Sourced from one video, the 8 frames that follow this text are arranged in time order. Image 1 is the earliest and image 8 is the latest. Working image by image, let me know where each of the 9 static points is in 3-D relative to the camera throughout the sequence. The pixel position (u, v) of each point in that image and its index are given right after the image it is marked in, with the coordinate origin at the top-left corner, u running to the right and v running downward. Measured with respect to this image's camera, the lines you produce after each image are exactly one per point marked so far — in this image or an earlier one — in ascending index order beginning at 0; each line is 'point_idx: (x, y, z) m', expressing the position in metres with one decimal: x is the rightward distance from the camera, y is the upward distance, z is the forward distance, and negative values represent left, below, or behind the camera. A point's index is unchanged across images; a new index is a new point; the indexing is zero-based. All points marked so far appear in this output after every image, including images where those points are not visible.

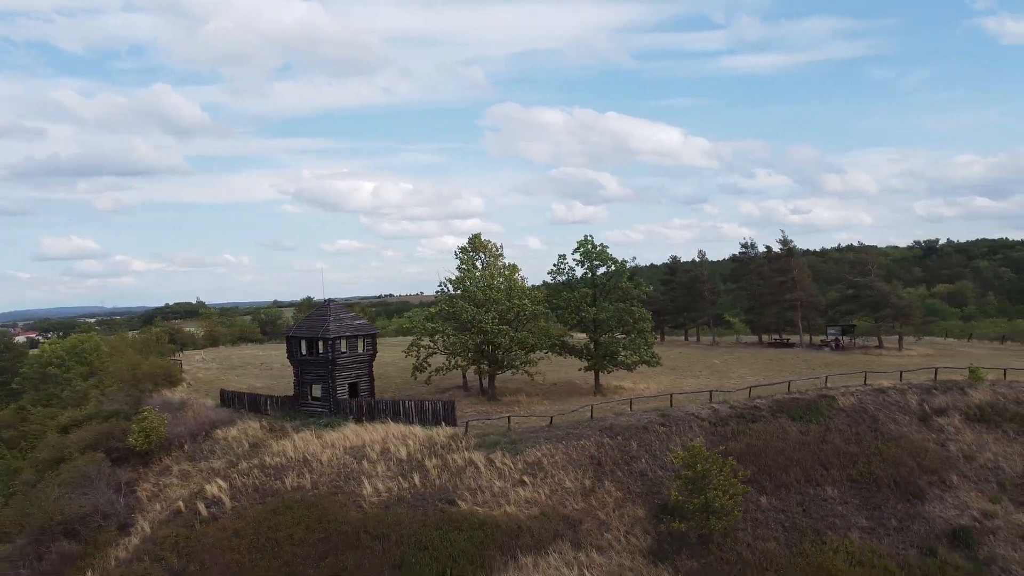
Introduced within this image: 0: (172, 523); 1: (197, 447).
0: (-6.5, -4.6, +15.8) m
1: (-7.1, -3.7, +18.5) m
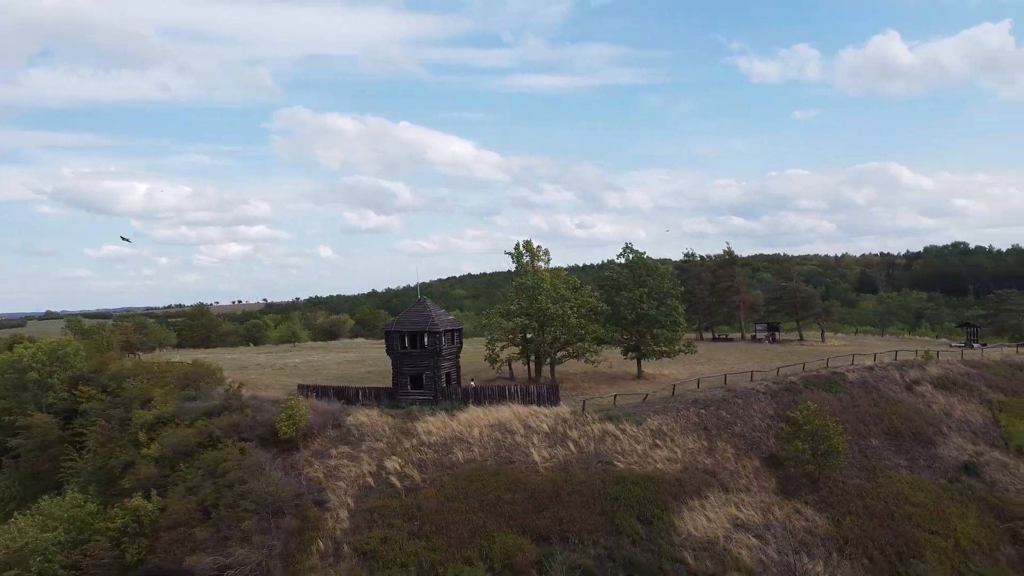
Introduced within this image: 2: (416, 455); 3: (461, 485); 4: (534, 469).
0: (-2.9, -4.5, +17.4) m
1: (-4.2, -3.6, +19.9) m
2: (-2.1, -3.9, +18.7) m
3: (-1.1, -4.3, +17.5) m
4: (+0.6, -4.1, +18.2) m
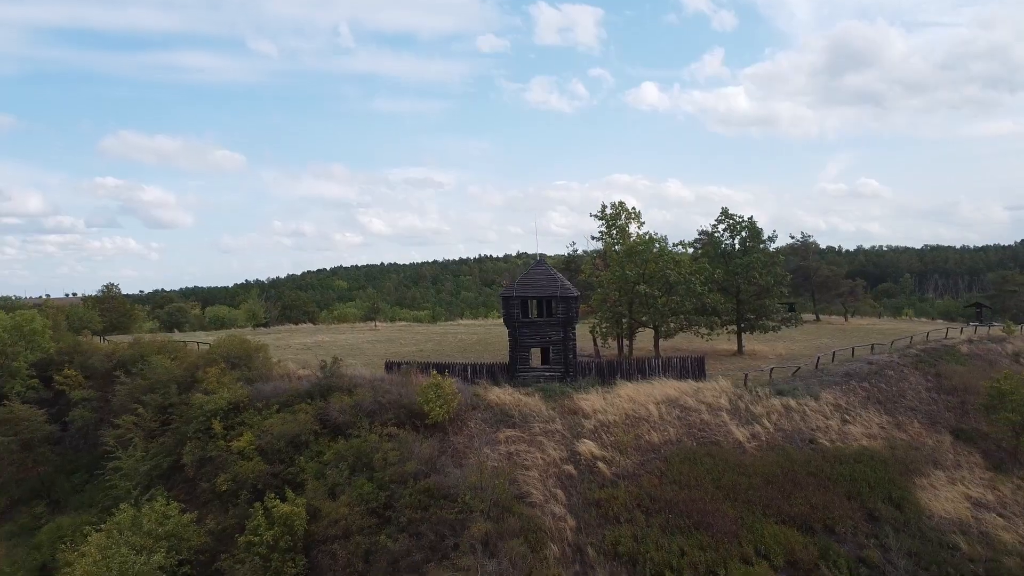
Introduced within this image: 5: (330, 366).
0: (+1.3, -3.5, +14.3) m
1: (-0.4, -2.6, +16.5) m
2: (+1.9, -2.9, +15.7) m
3: (+3.1, -3.3, +14.7) m
4: (+4.6, -3.2, +15.7) m
5: (-4.2, -1.8, +18.9) m
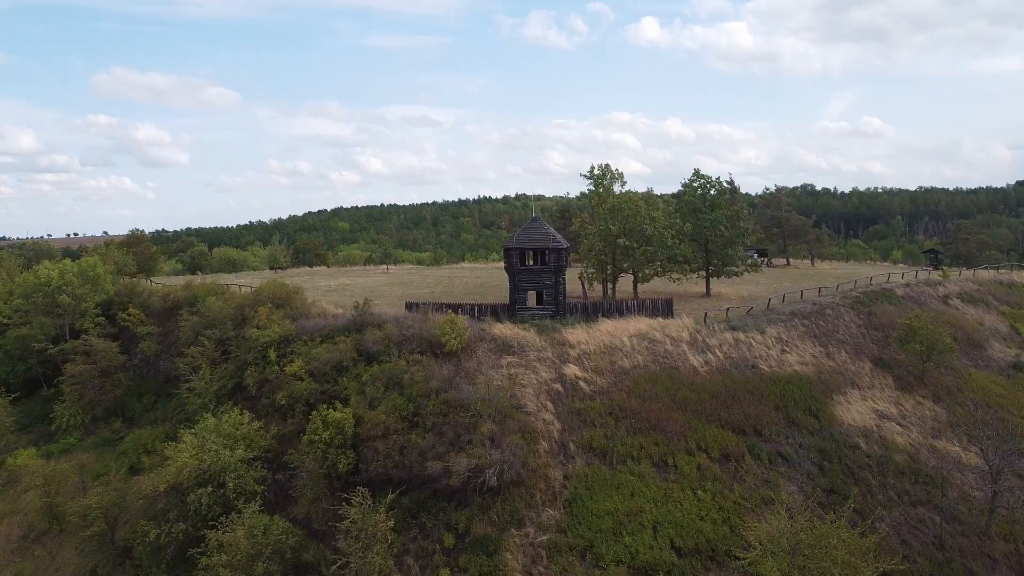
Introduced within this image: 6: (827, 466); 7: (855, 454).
0: (+1.3, -2.5, +18.2) m
1: (-0.4, -1.5, +20.4) m
2: (+1.8, -1.8, +19.6) m
3: (+3.1, -2.3, +18.6) m
4: (+4.6, -2.1, +19.6) m
5: (-4.2, -0.5, +22.7) m
6: (+6.7, -3.8, +17.1) m
7: (+7.6, -3.7, +17.7) m
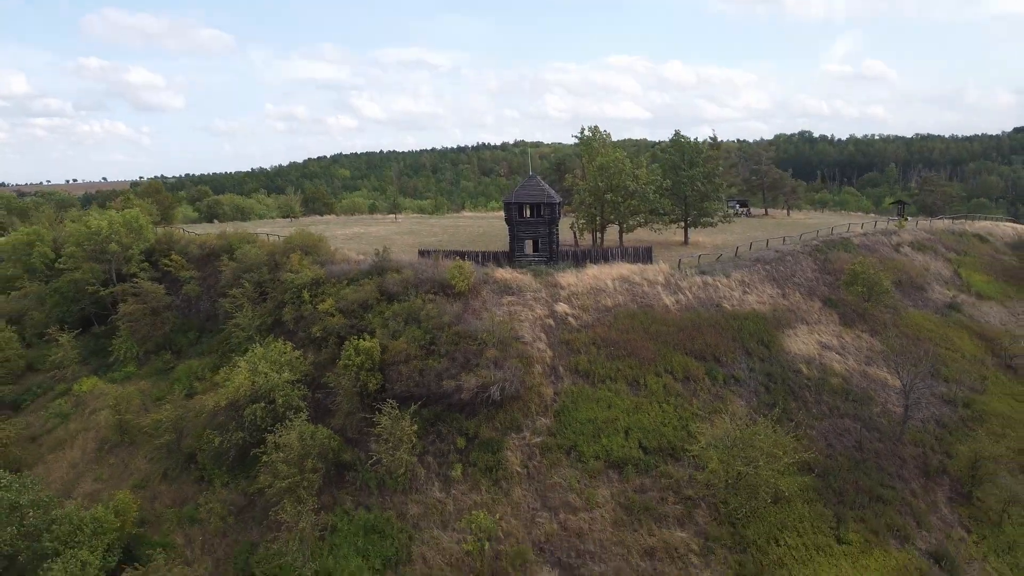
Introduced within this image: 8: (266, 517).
0: (+1.3, -1.2, +21.7) m
1: (-0.5, 0.0, +23.8) m
2: (+1.8, -0.4, +23.1) m
3: (+3.1, -0.9, +22.1) m
4: (+4.6, -0.6, +23.1) m
5: (-4.2, +1.1, +26.0) m
6: (+6.7, -2.5, +20.8) m
7: (+7.6, -2.4, +21.3) m
8: (-5.9, -5.5, +19.5) m
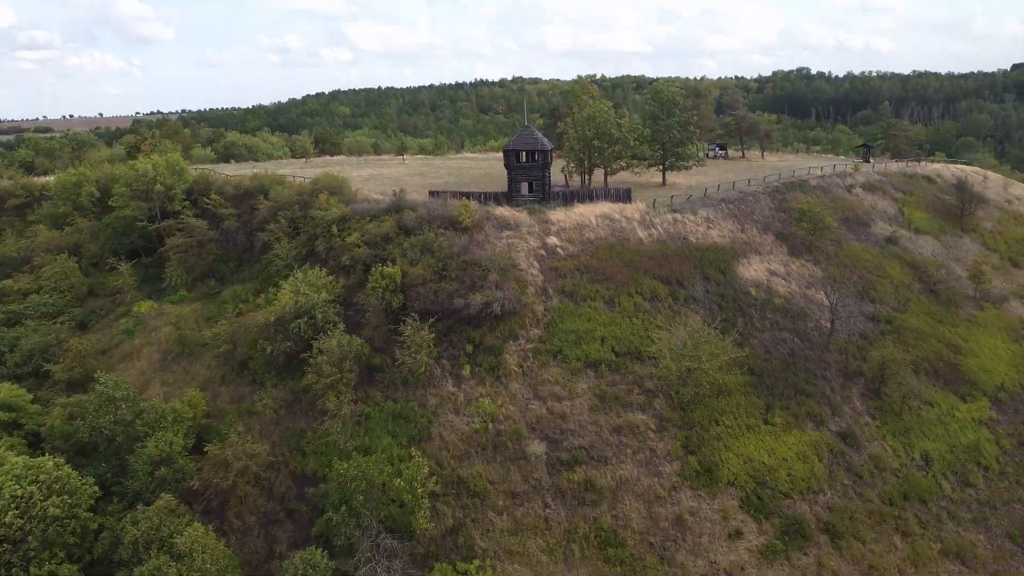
0: (+1.2, +0.9, +26.1) m
1: (-0.5, +2.2, +28.0) m
2: (+1.8, +1.8, +27.3) m
3: (+3.0, +1.2, +26.4) m
4: (+4.5, +1.5, +27.4) m
5: (-4.3, +3.5, +30.1) m
6: (+6.6, -0.5, +25.2) m
7: (+7.5, -0.3, +25.8) m
8: (-6.0, -3.6, +24.1) m
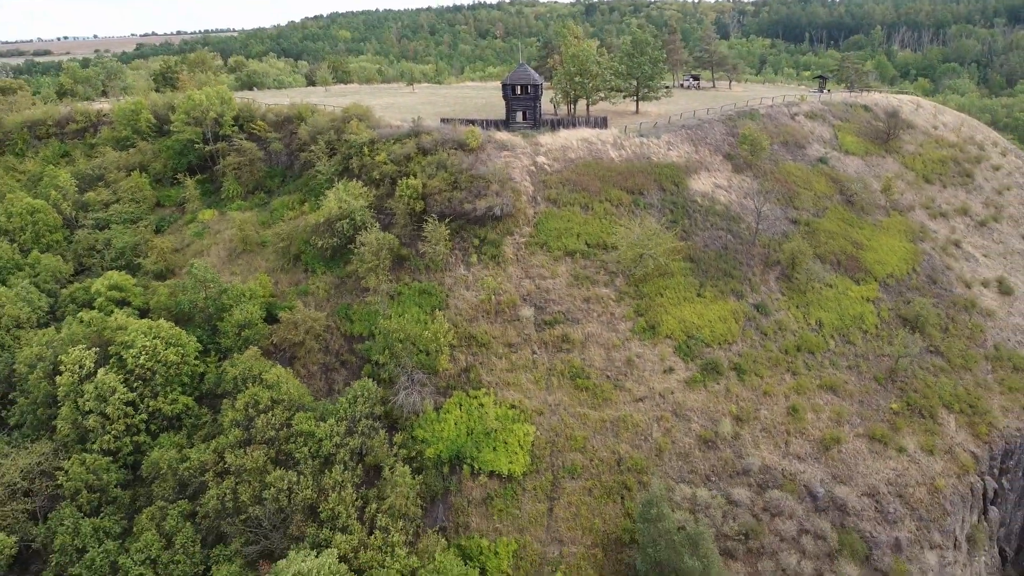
0: (+1.1, +4.6, +32.9) m
1: (-0.6, +6.1, +34.8) m
2: (+1.7, +5.6, +34.1) m
3: (+2.9, +4.9, +33.3) m
4: (+4.4, +5.4, +34.2) m
5: (-4.4, +7.6, +36.7) m
6: (+6.5, +3.1, +32.2) m
7: (+7.4, +3.4, +32.8) m
8: (-6.1, 0.0, +31.4) m
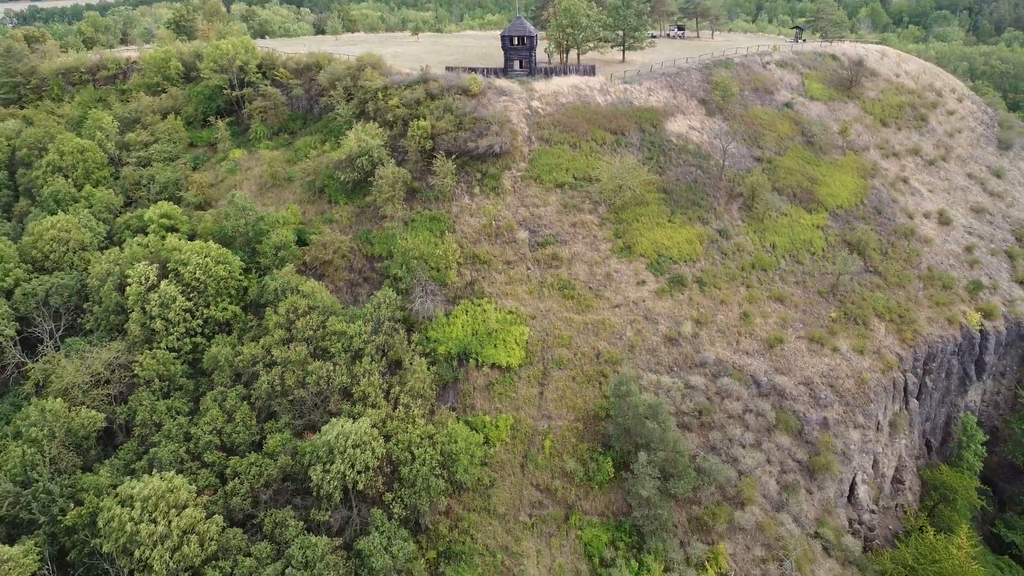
0: (+1.0, +7.9, +37.5) m
1: (-0.7, +9.6, +39.2) m
2: (+1.6, +9.0, +38.6) m
3: (+2.8, +8.3, +37.8) m
4: (+4.3, +8.8, +38.7) m
5: (-4.5, +11.2, +41.1) m
6: (+6.4, +6.4, +36.9) m
7: (+7.3, +6.7, +37.4) m
8: (-6.2, +3.2, +36.2) m
